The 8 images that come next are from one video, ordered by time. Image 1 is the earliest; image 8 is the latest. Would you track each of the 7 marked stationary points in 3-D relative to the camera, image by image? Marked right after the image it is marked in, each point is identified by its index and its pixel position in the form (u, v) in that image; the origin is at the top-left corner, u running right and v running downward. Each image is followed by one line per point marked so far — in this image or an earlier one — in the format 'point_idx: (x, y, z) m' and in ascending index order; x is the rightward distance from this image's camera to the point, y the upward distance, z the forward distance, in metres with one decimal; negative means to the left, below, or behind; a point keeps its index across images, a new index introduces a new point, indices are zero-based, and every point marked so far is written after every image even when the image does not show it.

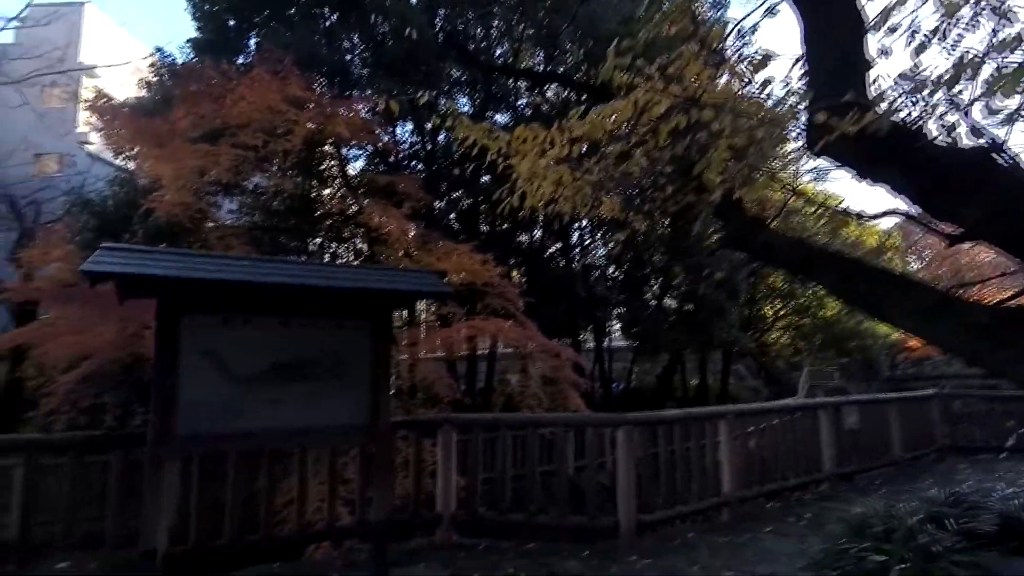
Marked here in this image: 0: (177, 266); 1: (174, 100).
0: (-2.4, +0.2, +4.2) m
1: (-5.0, +2.7, +8.6) m
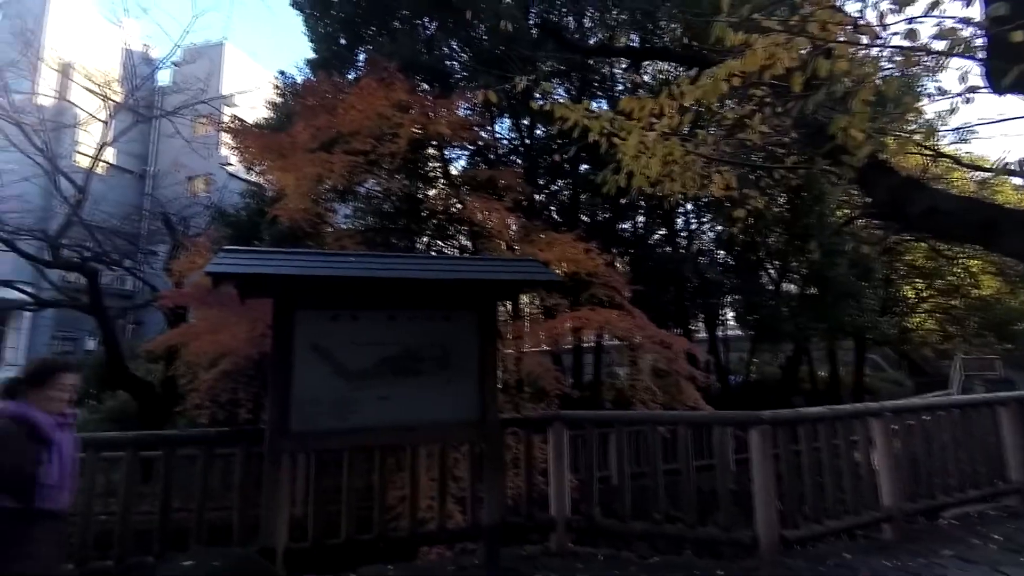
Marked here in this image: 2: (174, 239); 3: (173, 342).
0: (-1.6, +0.2, +4.3) m
1: (-3.4, +2.7, +9.0) m
2: (-6.0, +0.9, +10.4) m
3: (-4.4, -0.7, +7.6) m
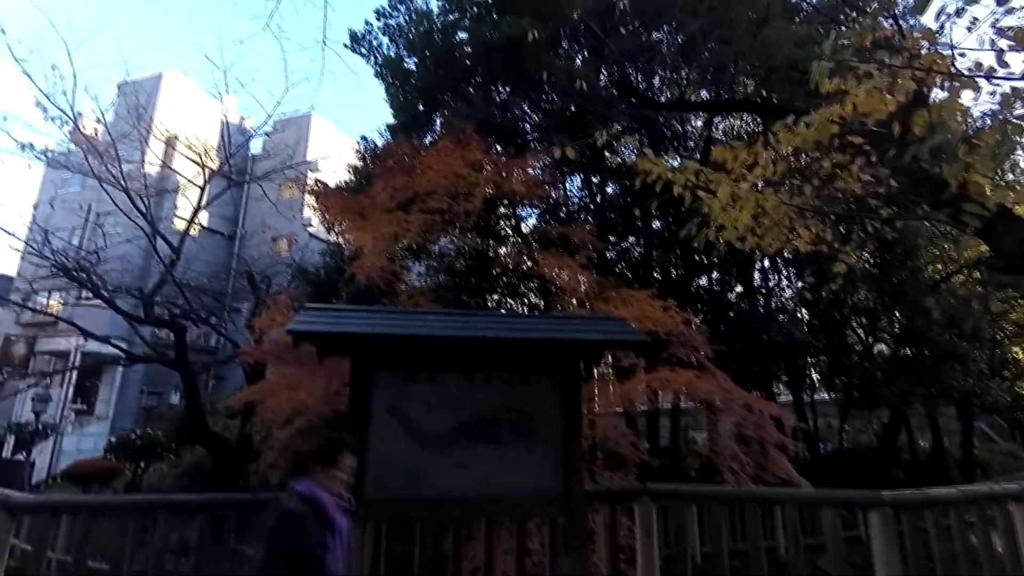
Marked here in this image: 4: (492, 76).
0: (-1.0, -0.2, +4.3) m
1: (-2.2, +1.8, +9.3) m
2: (-4.7, -0.2, +10.8) m
3: (-3.4, -1.4, +7.7) m
4: (-0.3, +3.5, +9.6) m
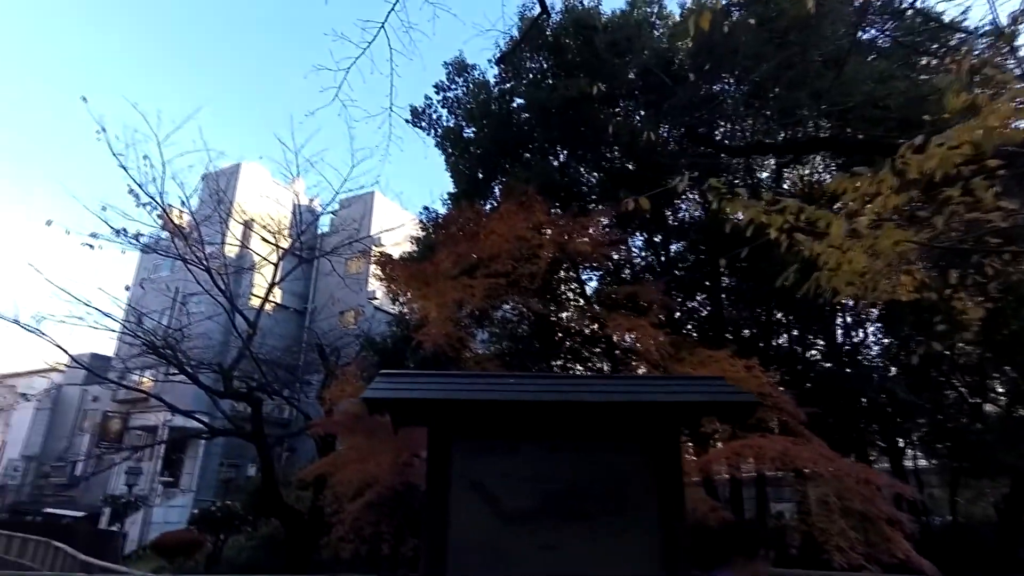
0: (-0.4, -0.7, +4.0) m
1: (-1.2, +0.7, +9.4) m
2: (-3.4, -1.5, +10.8) m
3: (-2.5, -2.4, +7.5) m
4: (+0.7, +2.5, +9.7) m
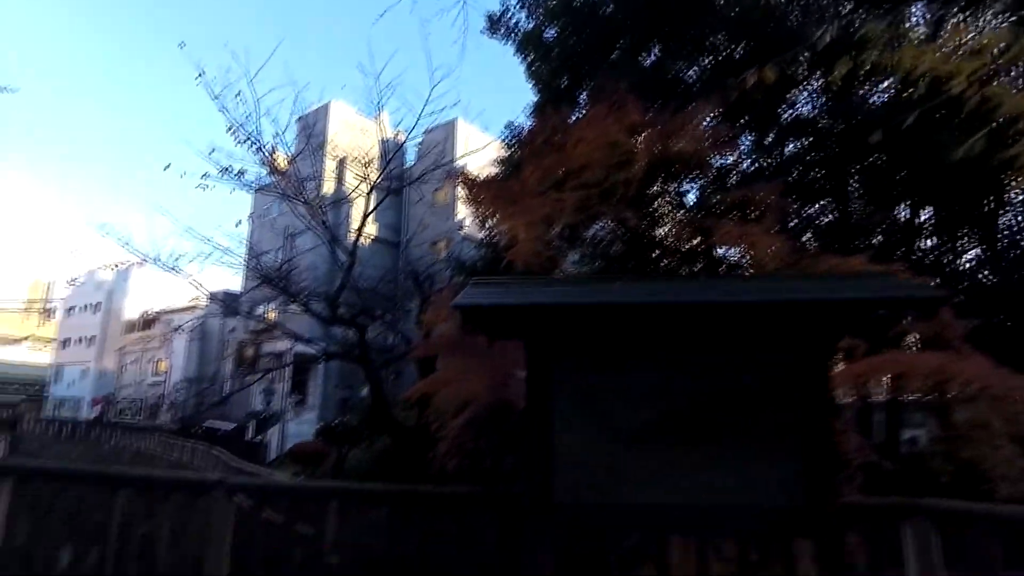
0: (+0.2, -0.1, +3.7) m
1: (+0.2, +2.0, +9.0) m
2: (-1.7, -0.1, +11.0) m
3: (-1.2, -1.4, +7.7) m
4: (+2.0, +3.8, +8.7) m
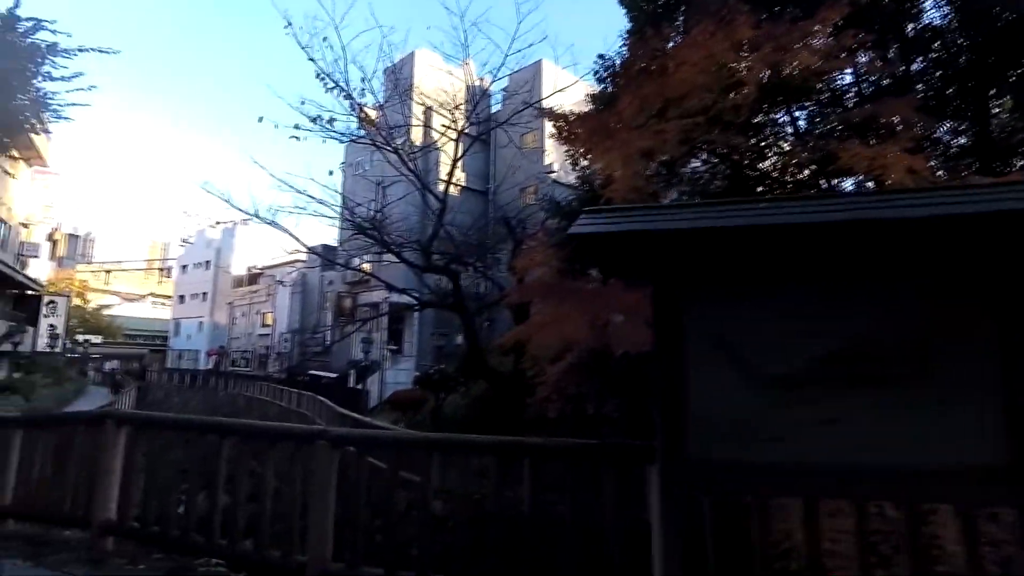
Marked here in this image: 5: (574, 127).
0: (+0.8, +0.3, +3.2) m
1: (+1.5, +2.8, +8.2) m
2: (0.0, +0.9, +10.6) m
3: (+0.1, -0.6, +7.4) m
4: (+3.2, +4.7, +7.5) m
5: (+0.9, +2.3, +8.2) m
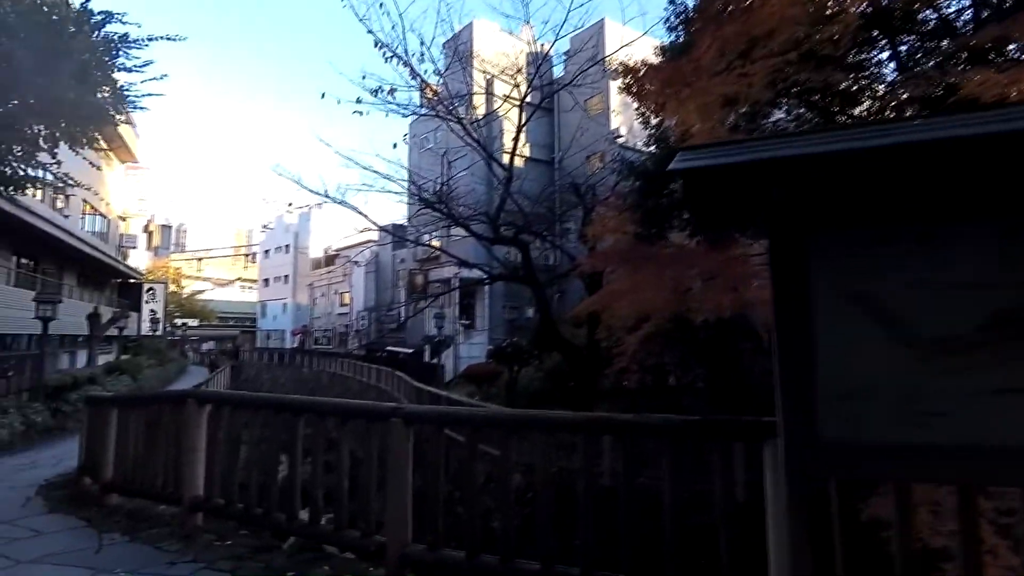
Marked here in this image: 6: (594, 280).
0: (+1.2, +0.6, +2.7) m
1: (+2.4, +3.3, +7.5) m
2: (+1.2, +1.4, +10.2) m
3: (+1.0, -0.2, +7.0) m
4: (+3.9, +5.2, +6.6) m
5: (+1.8, +2.8, +7.7) m
6: (+1.2, +0.1, +8.6) m
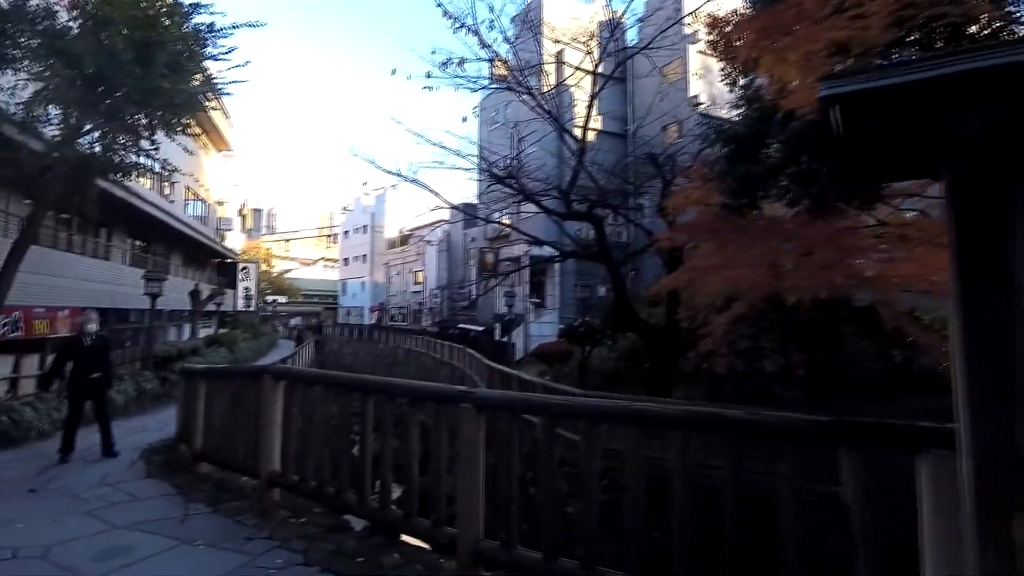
0: (+1.5, +0.7, +2.3) m
1: (+3.3, +3.6, +6.8) m
2: (+2.5, +1.8, +9.7) m
3: (+1.8, 0.0, +6.6) m
4: (+4.6, +5.4, +5.7) m
5: (+2.7, +3.1, +7.1) m
6: (+2.3, +0.4, +8.2) m
